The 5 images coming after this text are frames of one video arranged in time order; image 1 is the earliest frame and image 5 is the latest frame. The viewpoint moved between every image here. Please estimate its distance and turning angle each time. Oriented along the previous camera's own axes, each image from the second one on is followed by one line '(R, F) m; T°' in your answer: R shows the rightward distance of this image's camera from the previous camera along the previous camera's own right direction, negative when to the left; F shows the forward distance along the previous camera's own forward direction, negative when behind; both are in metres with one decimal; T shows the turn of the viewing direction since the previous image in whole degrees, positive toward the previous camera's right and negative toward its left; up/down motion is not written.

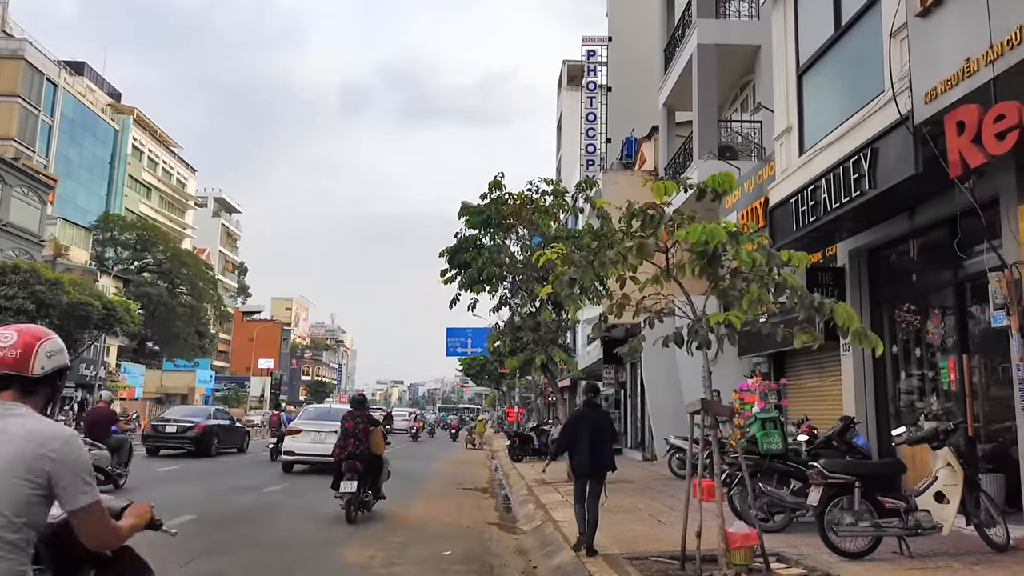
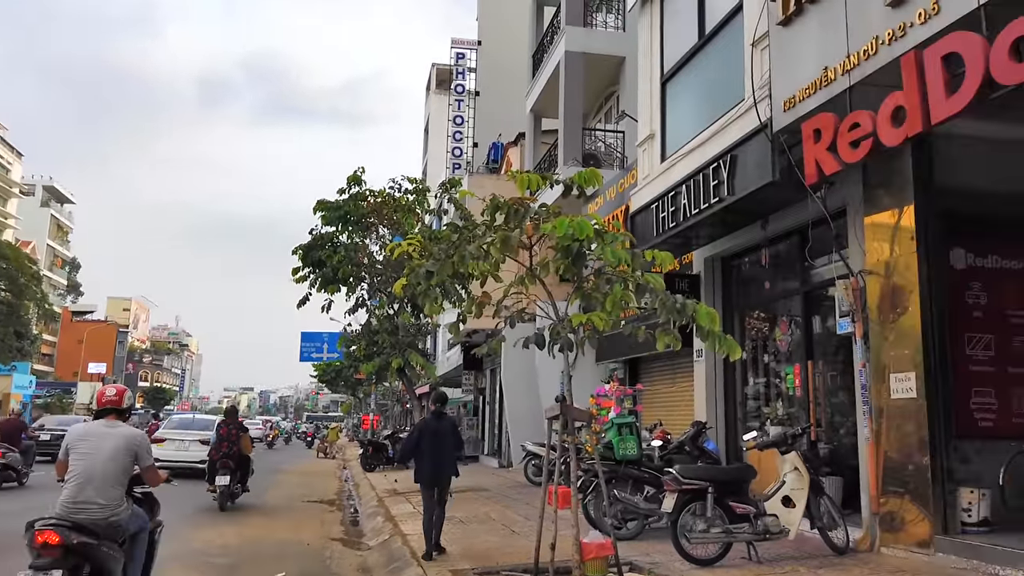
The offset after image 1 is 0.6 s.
(+0.1, +0.5) m; +10°
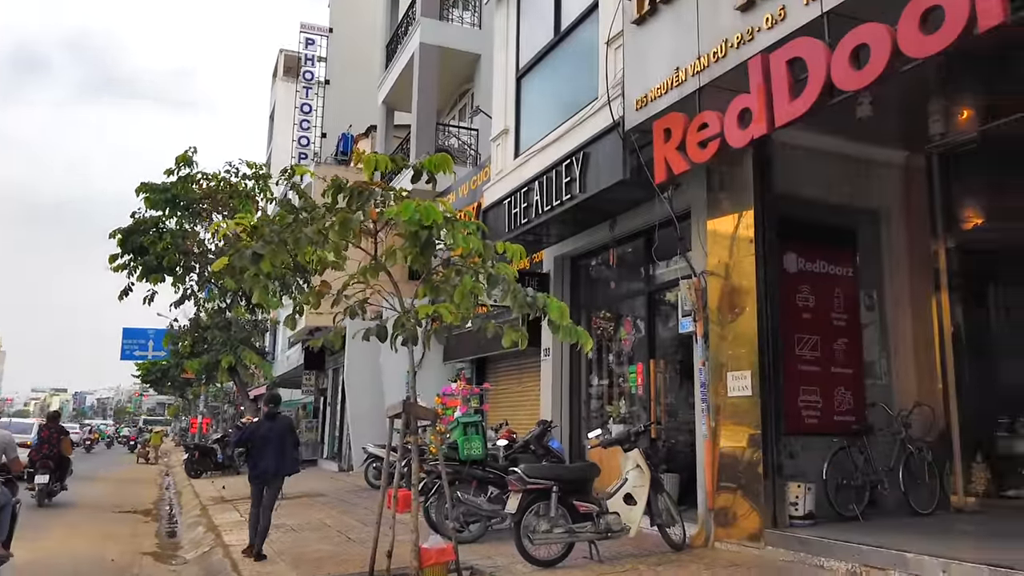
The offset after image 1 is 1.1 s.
(0.0, +0.3) m; +11°
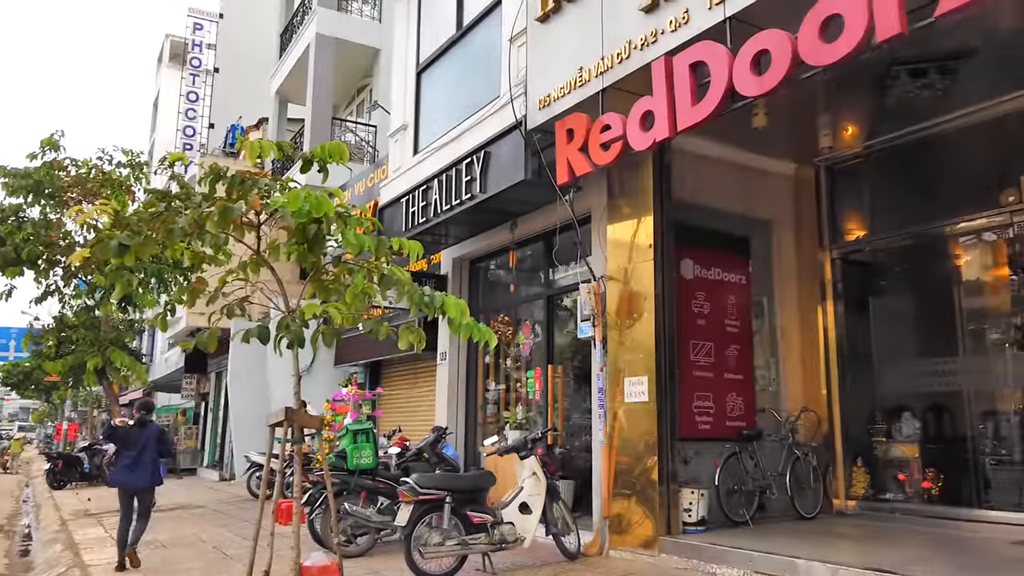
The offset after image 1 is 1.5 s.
(0.0, +0.3) m; +8°
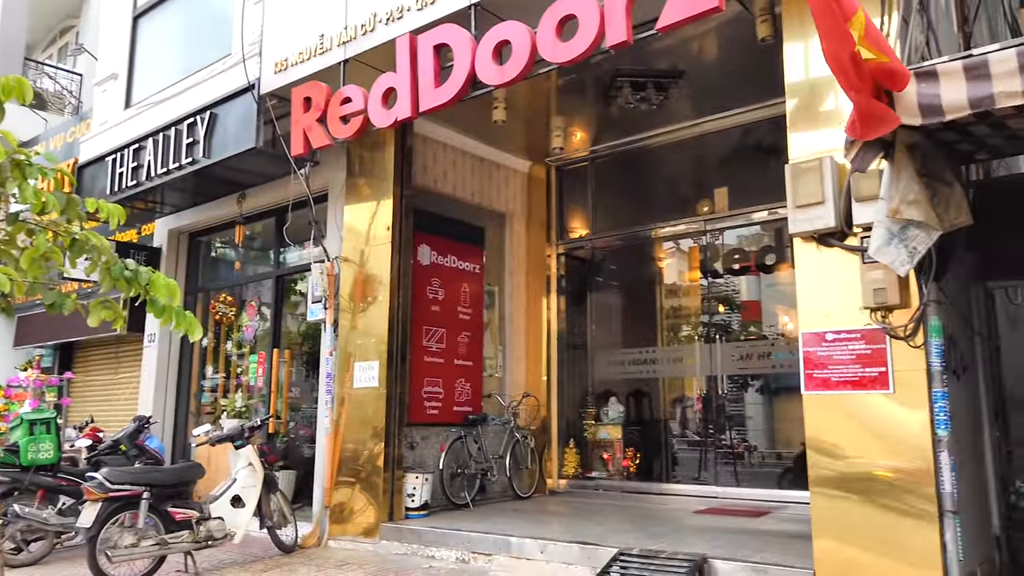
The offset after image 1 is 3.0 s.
(+0.1, +0.1) m; +19°
